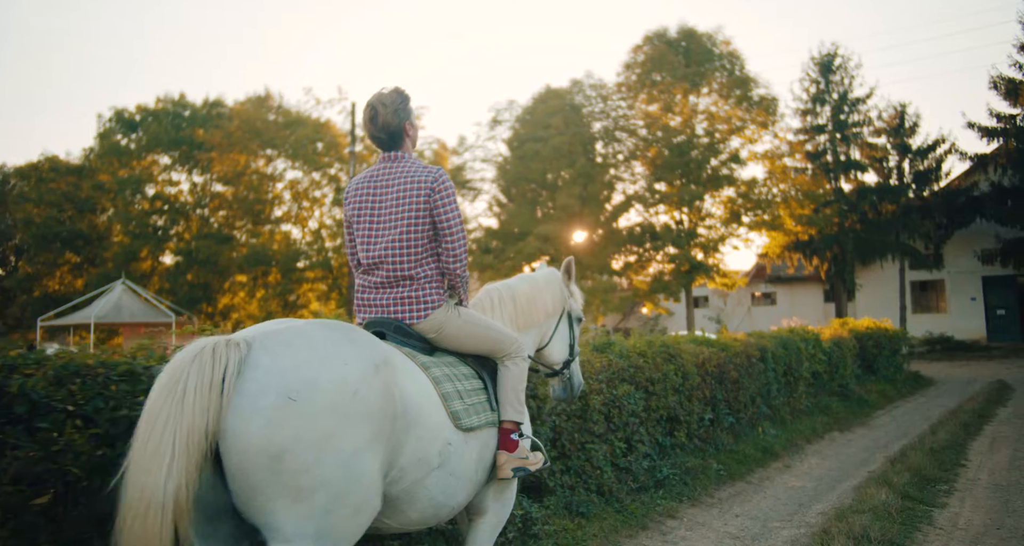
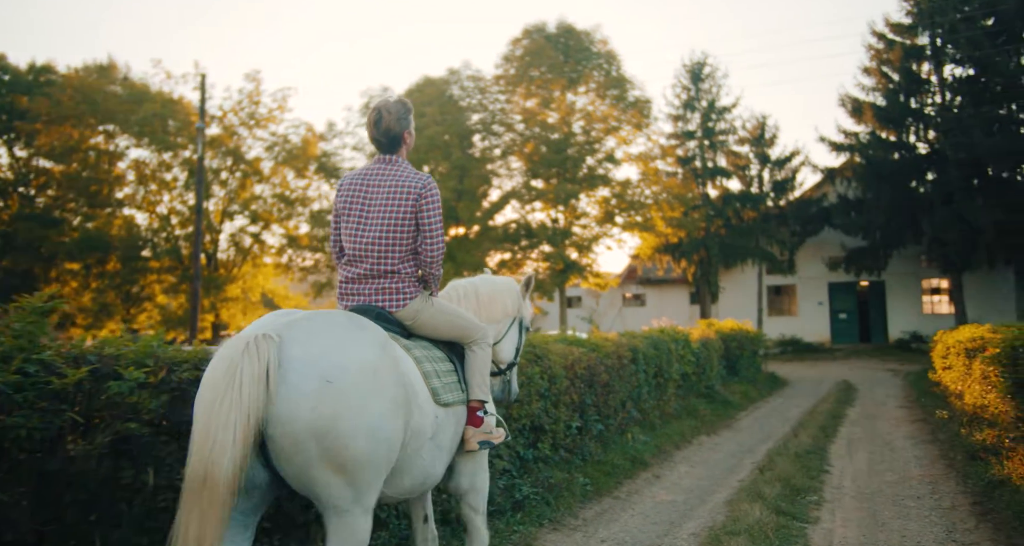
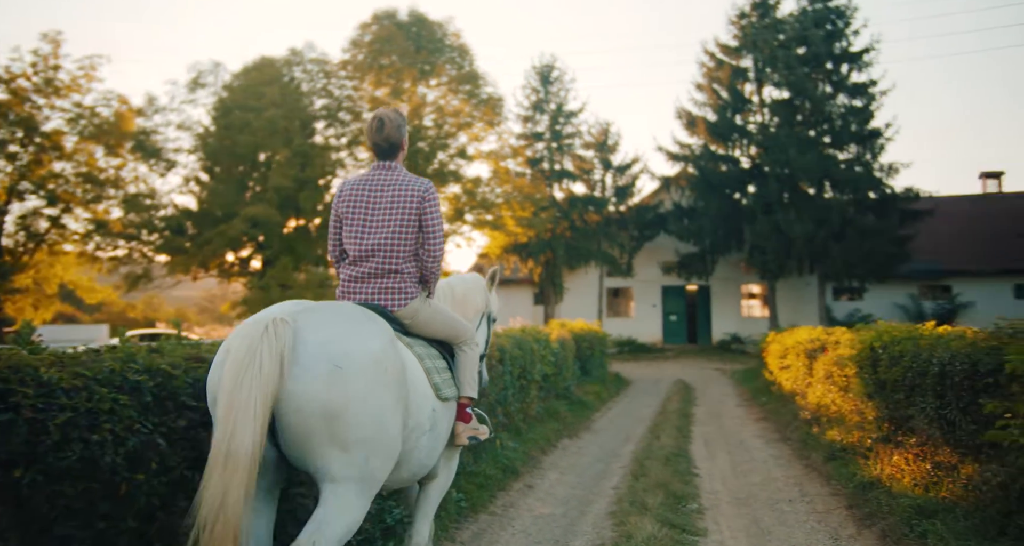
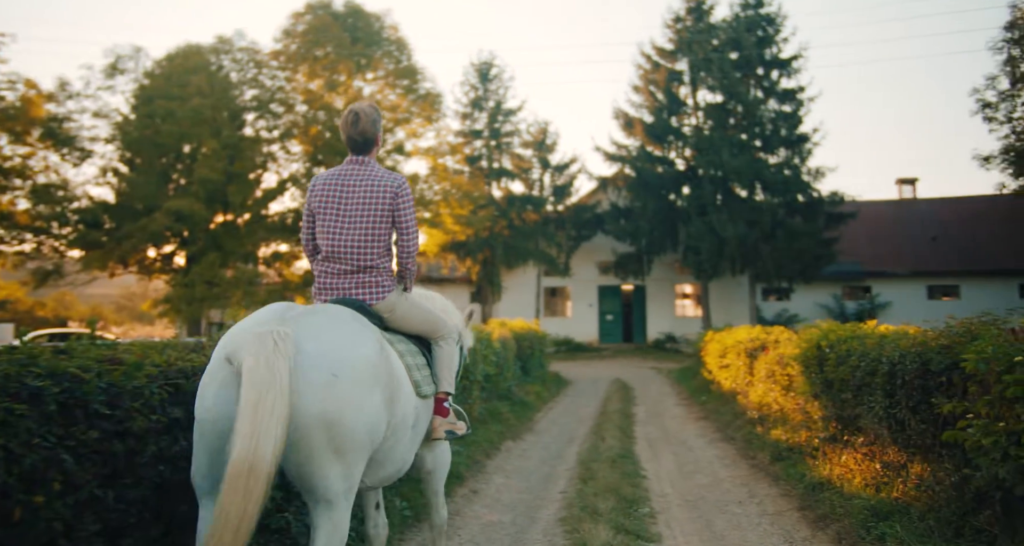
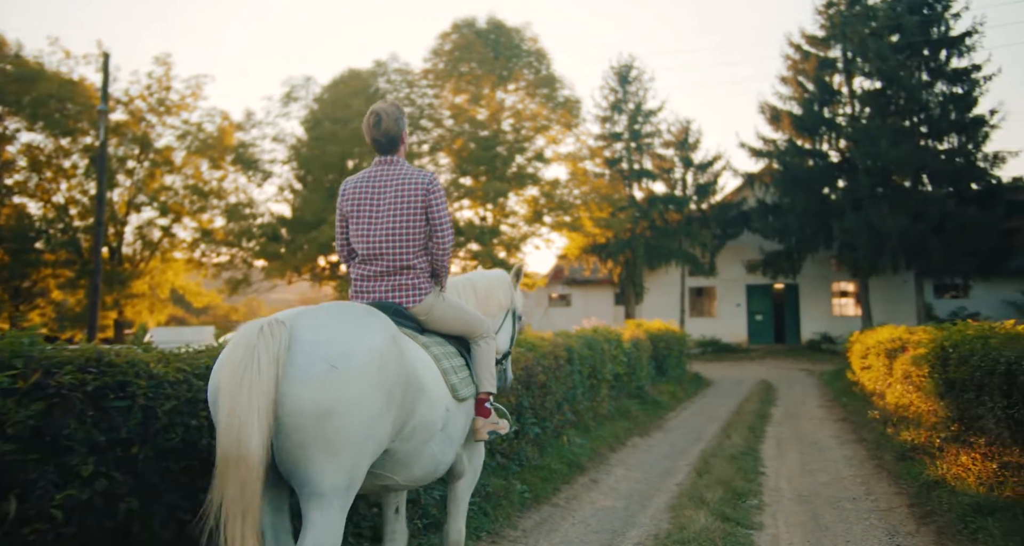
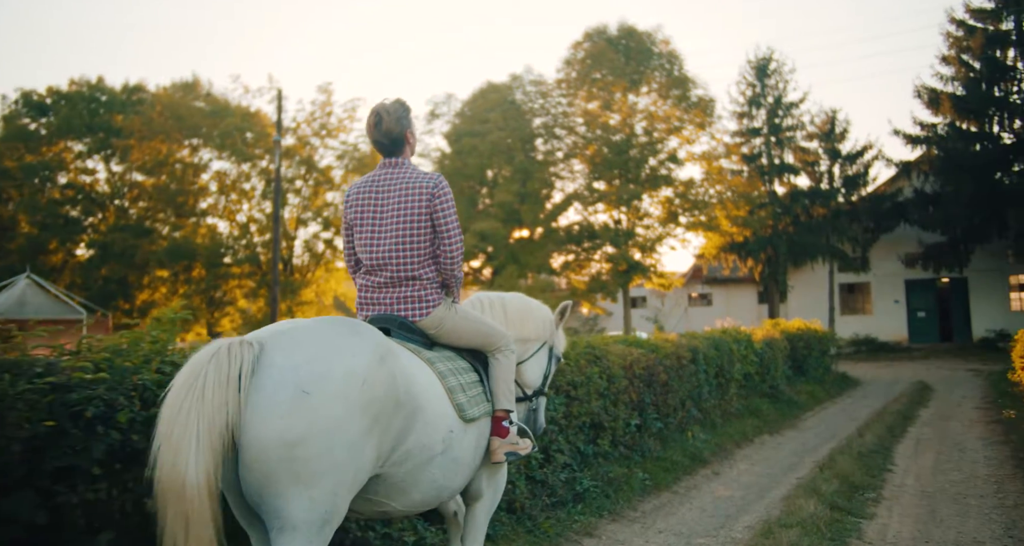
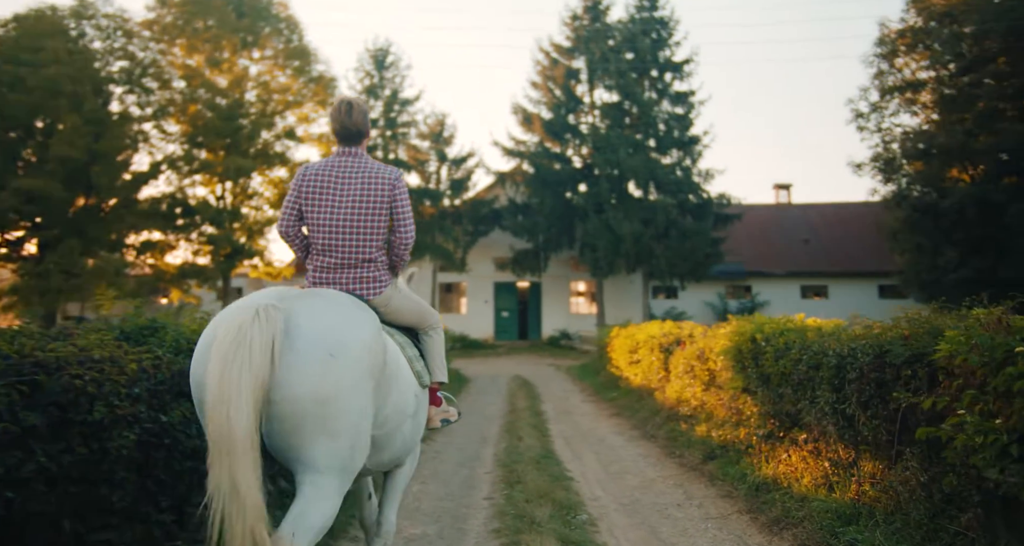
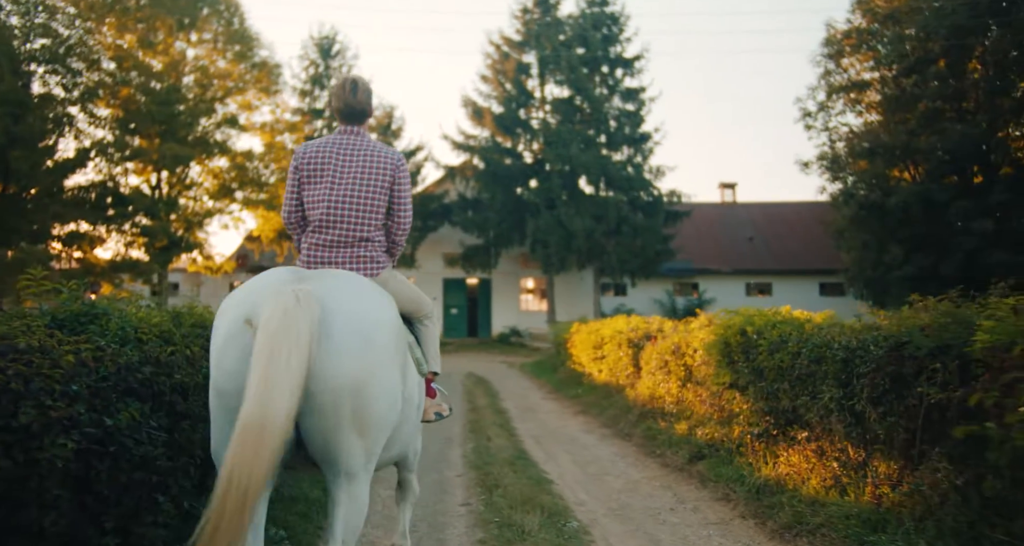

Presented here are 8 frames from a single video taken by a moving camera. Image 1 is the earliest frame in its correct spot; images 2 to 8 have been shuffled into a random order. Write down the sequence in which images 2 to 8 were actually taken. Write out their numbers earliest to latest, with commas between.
6, 2, 5, 3, 4, 7, 8
